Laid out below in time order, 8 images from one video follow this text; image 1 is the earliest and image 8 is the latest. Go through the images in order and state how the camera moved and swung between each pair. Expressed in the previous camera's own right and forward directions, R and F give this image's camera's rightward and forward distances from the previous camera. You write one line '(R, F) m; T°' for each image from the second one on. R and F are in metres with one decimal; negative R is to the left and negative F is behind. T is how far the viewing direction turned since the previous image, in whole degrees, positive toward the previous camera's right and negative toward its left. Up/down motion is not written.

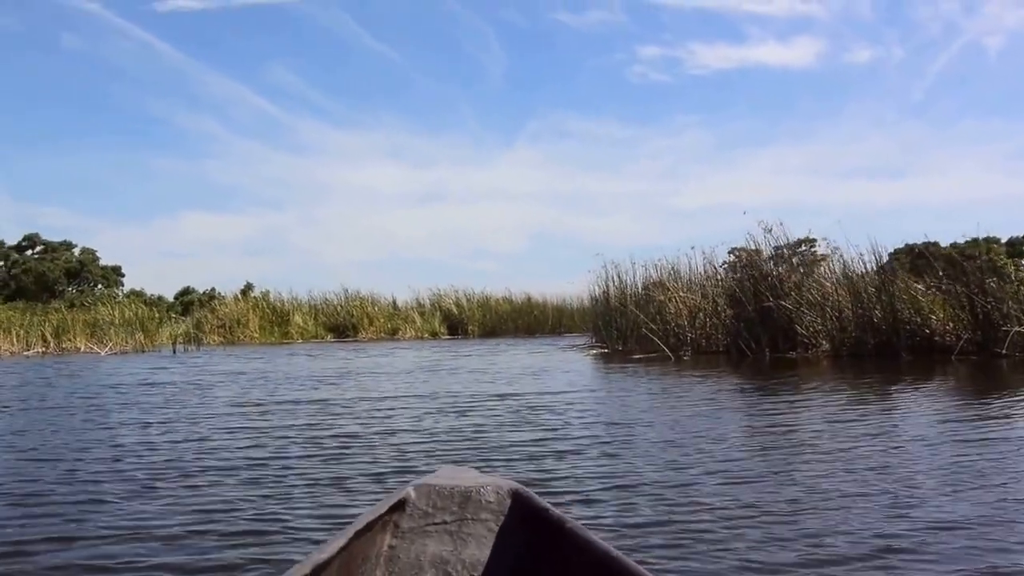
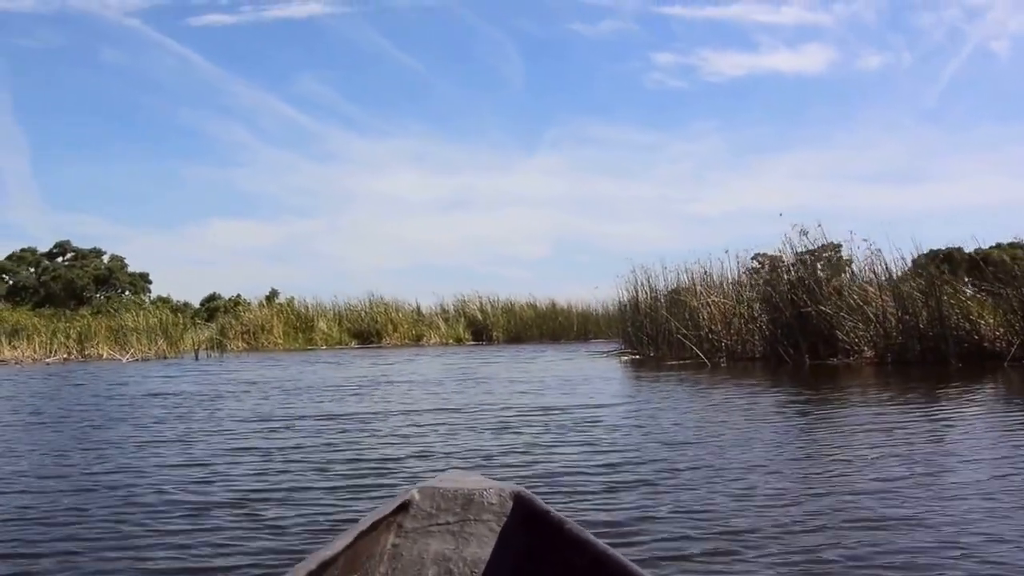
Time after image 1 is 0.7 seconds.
(0.0, +0.4) m; -1°
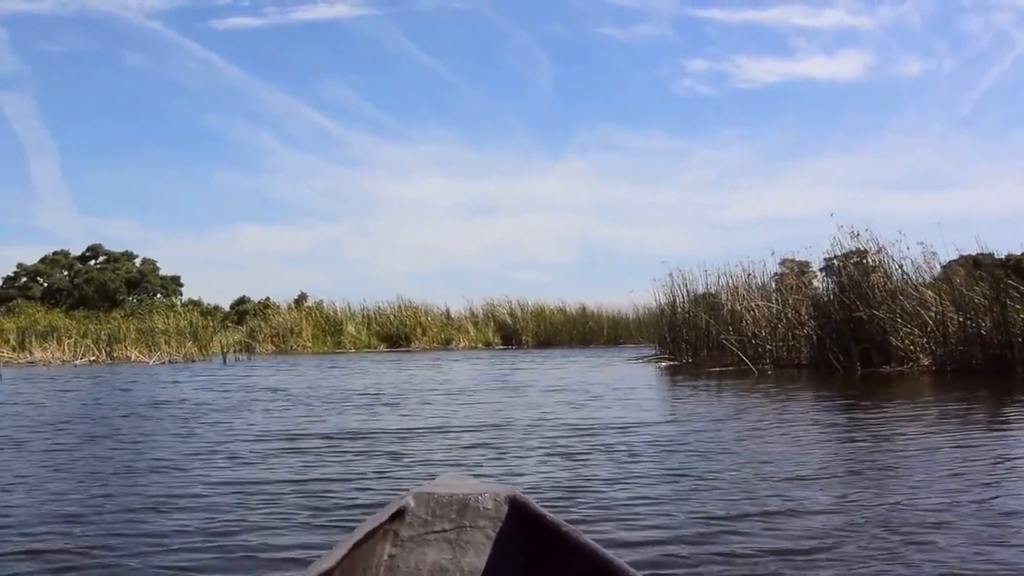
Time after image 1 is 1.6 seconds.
(-0.1, +0.4) m; -2°
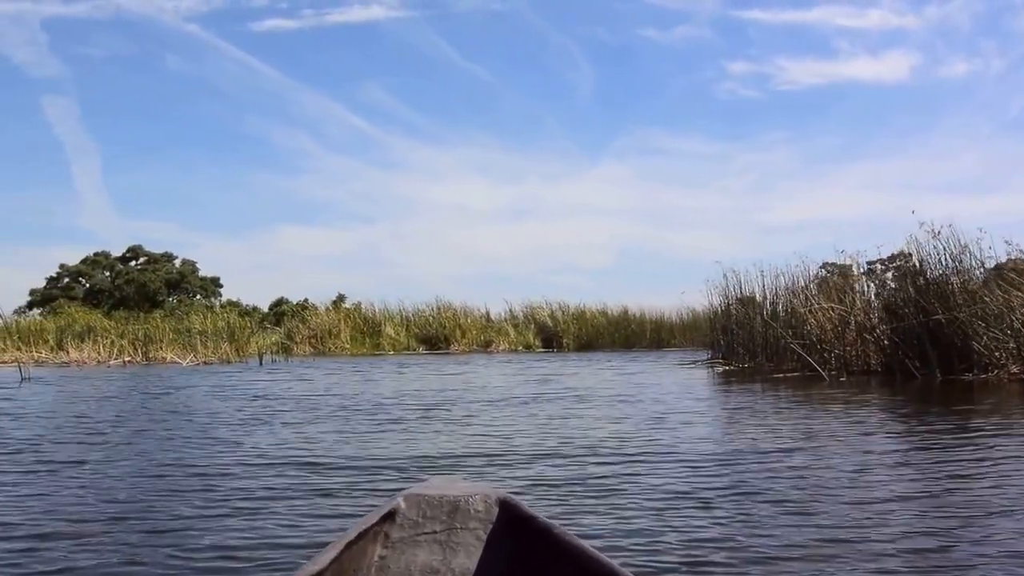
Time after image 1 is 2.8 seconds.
(-0.1, +0.6) m; -2°
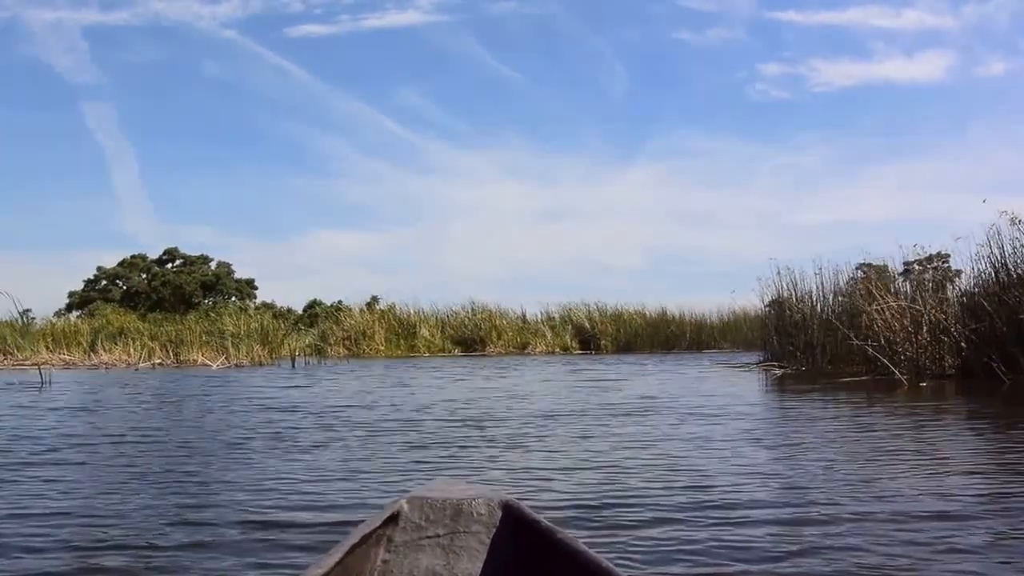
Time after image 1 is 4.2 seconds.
(-0.1, +0.7) m; -2°
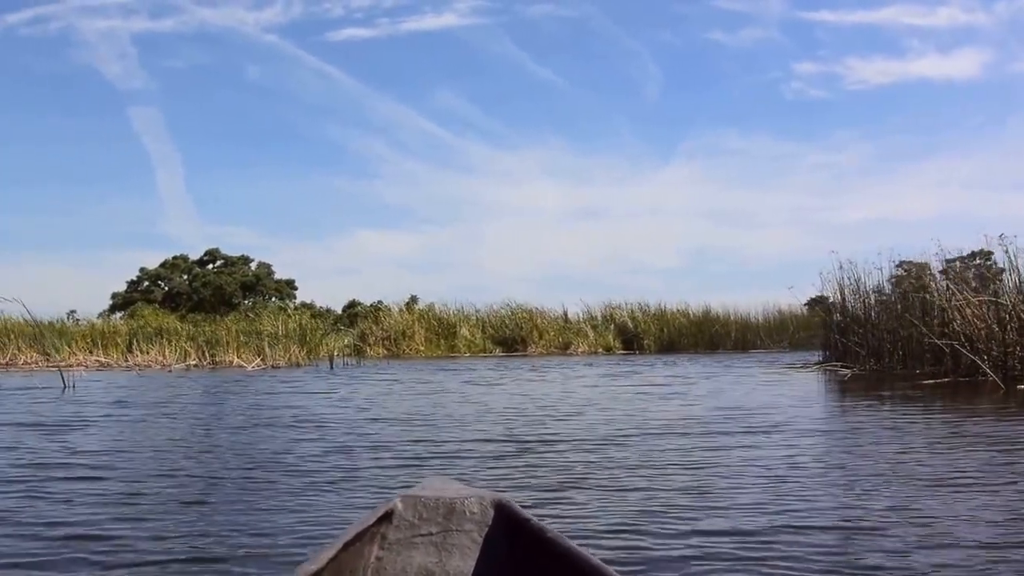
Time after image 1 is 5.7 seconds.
(-0.1, +0.6) m; -2°
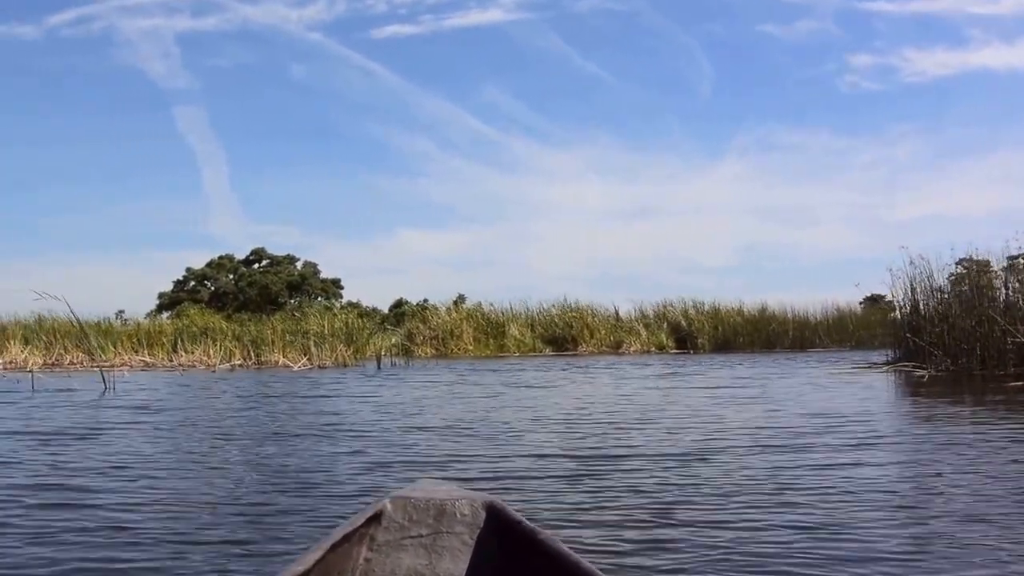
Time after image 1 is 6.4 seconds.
(-0.2, +0.8) m; -3°
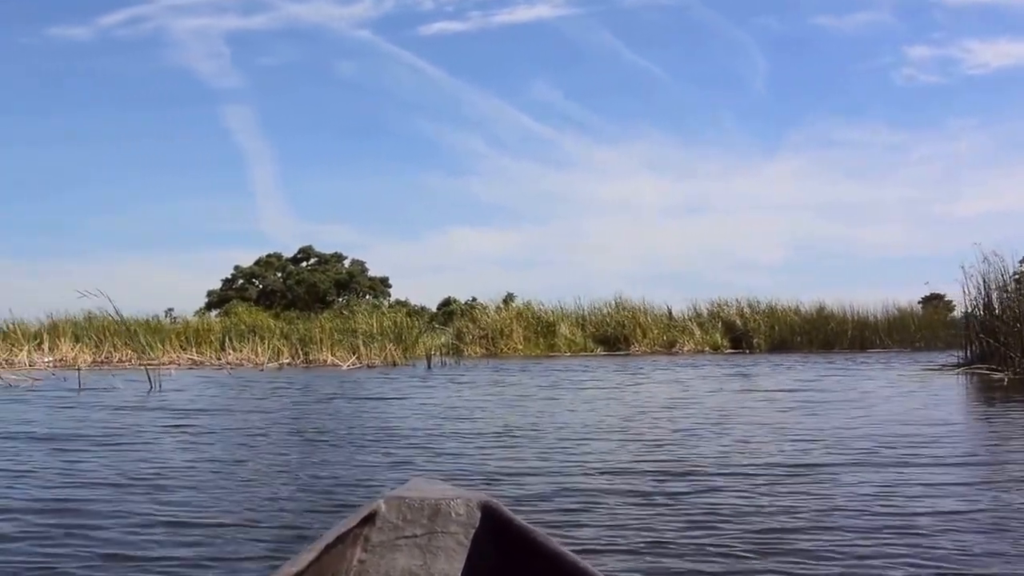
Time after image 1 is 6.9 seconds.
(-0.1, +0.6) m; -3°
